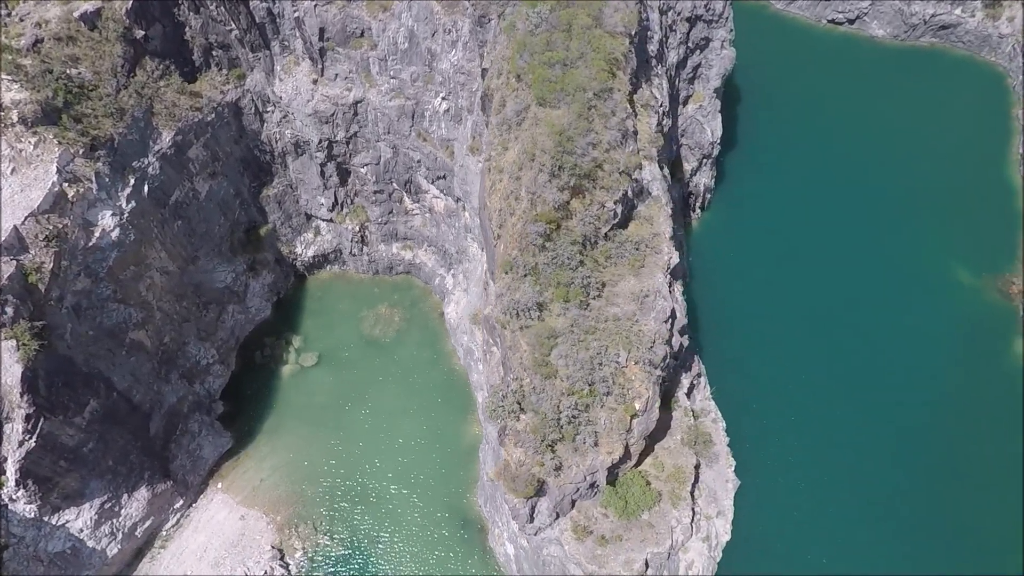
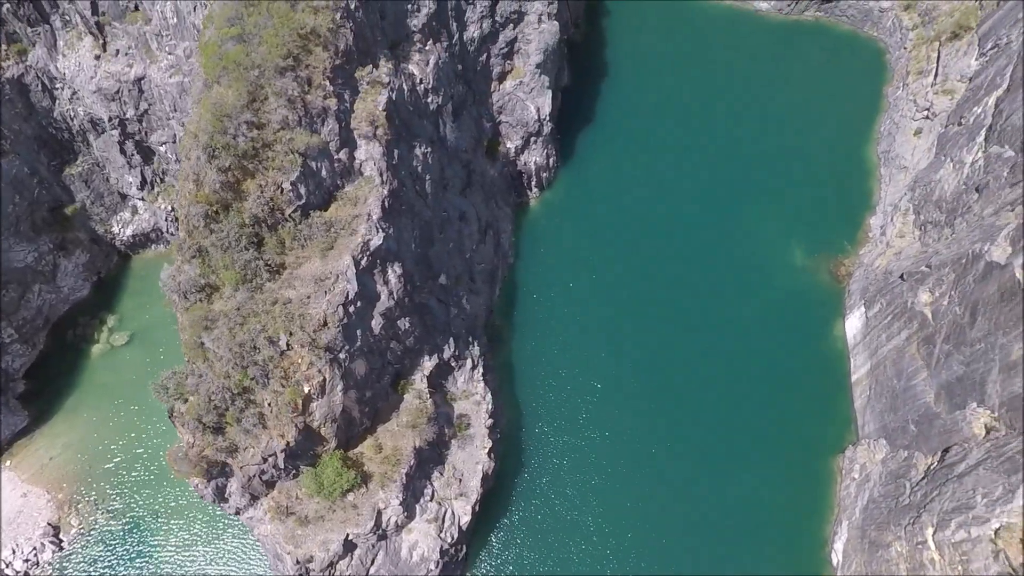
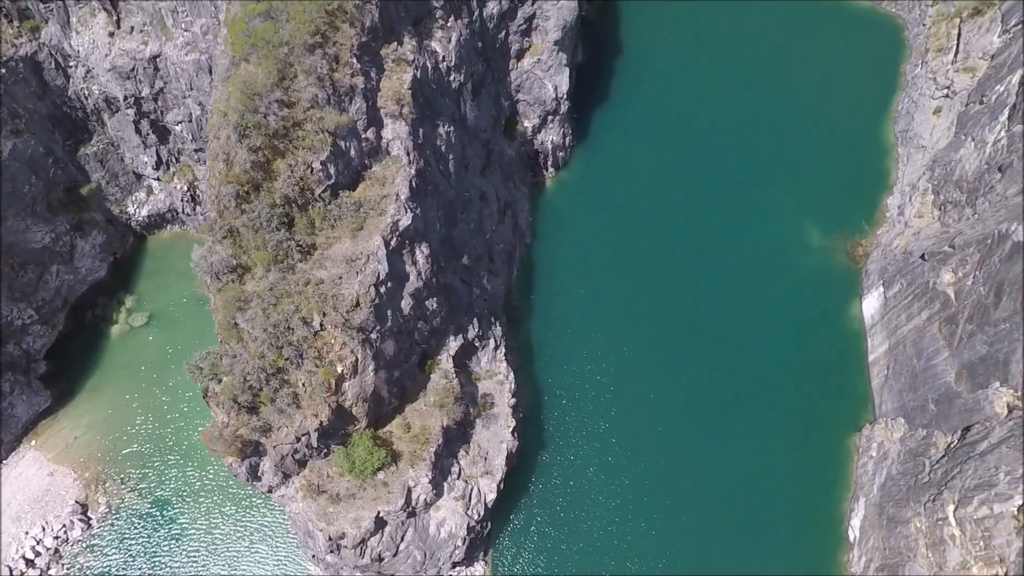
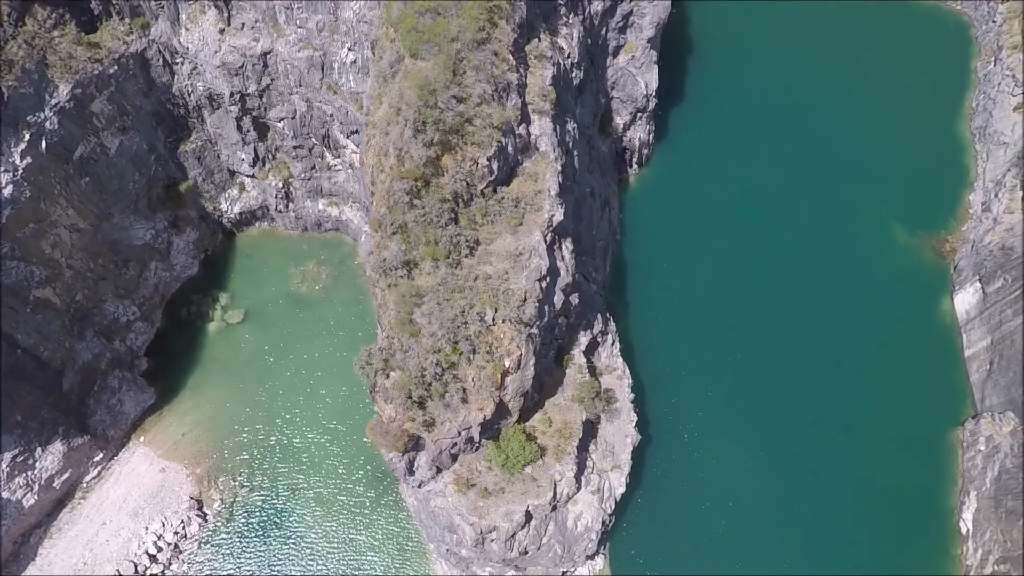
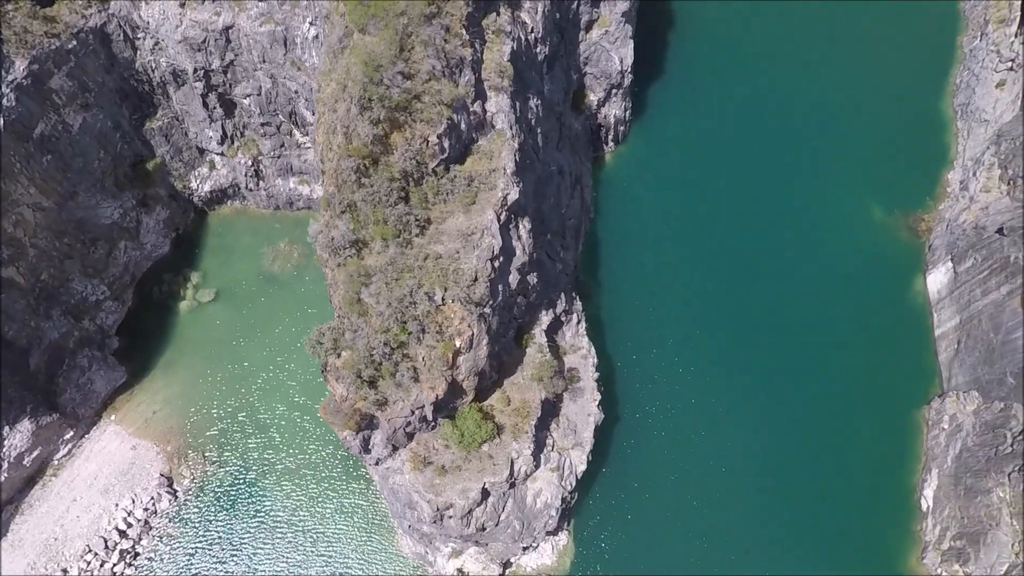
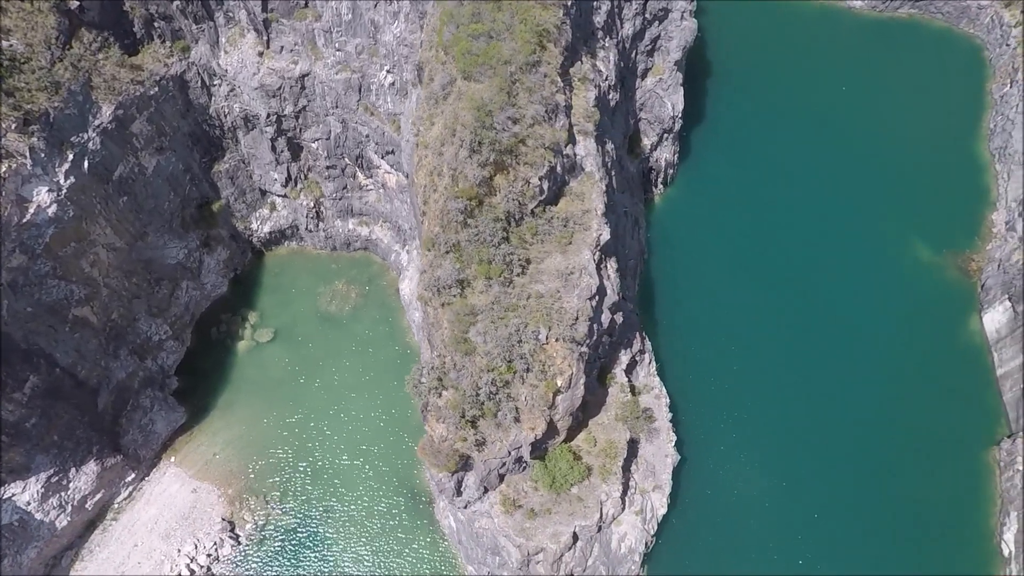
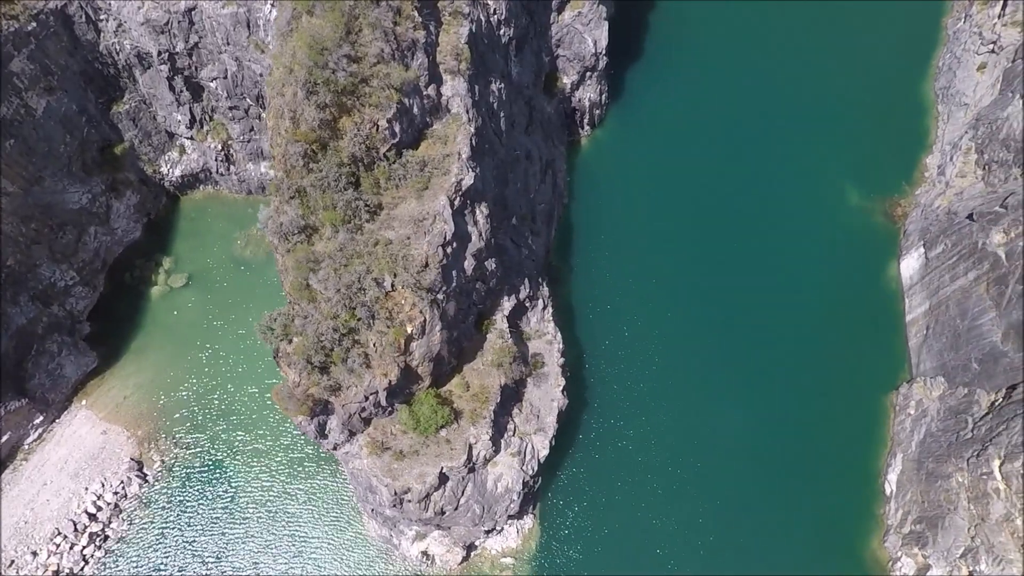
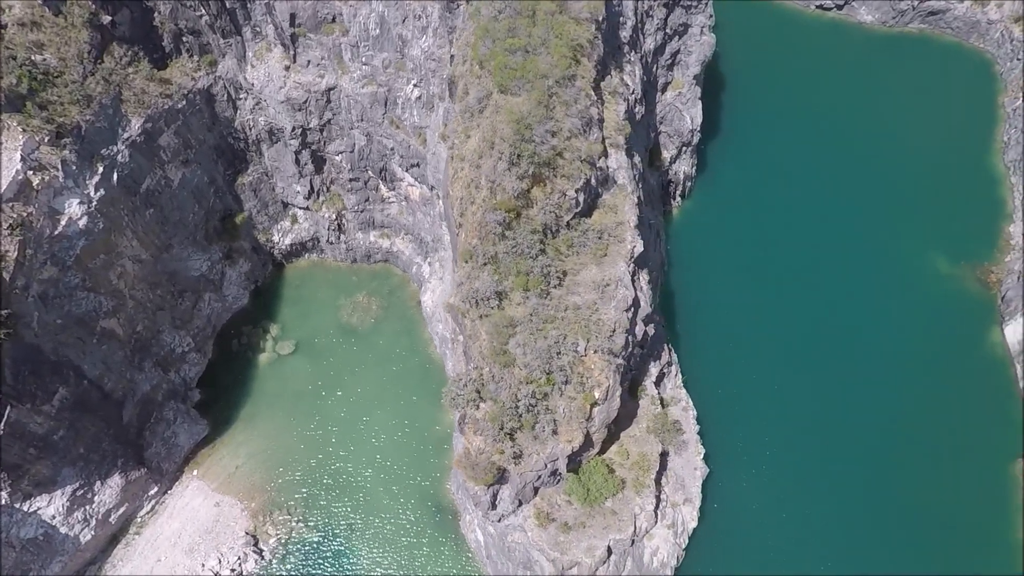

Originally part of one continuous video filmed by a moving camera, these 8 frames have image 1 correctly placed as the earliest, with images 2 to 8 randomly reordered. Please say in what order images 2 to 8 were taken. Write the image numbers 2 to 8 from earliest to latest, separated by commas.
8, 6, 4, 5, 7, 3, 2
